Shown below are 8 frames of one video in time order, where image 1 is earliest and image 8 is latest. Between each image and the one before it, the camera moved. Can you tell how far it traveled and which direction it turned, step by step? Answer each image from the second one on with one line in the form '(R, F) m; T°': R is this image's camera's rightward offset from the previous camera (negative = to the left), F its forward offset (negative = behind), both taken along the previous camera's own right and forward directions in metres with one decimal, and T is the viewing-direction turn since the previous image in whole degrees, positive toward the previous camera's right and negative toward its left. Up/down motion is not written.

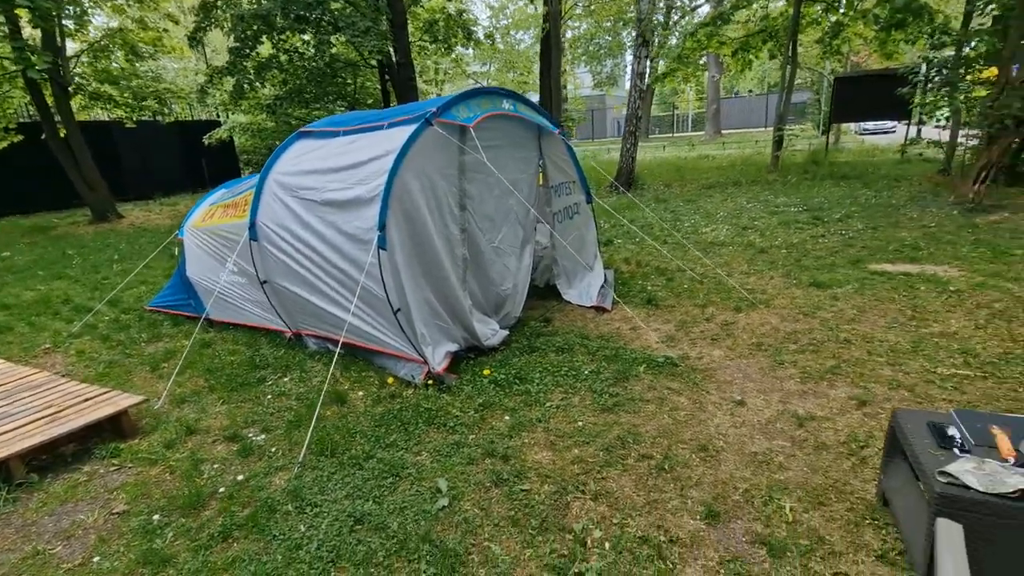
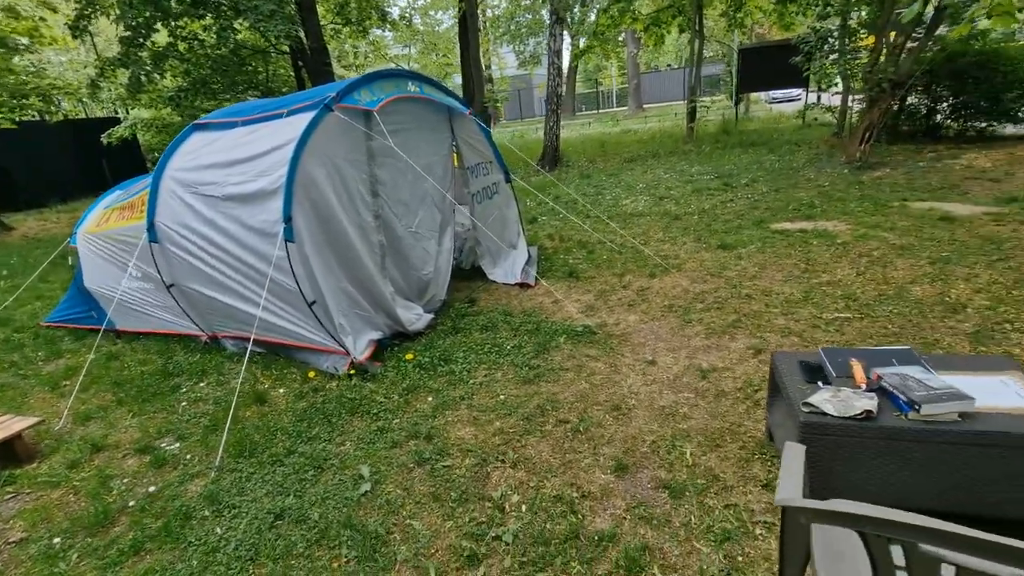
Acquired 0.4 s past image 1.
(+0.2, -0.1) m; +6°
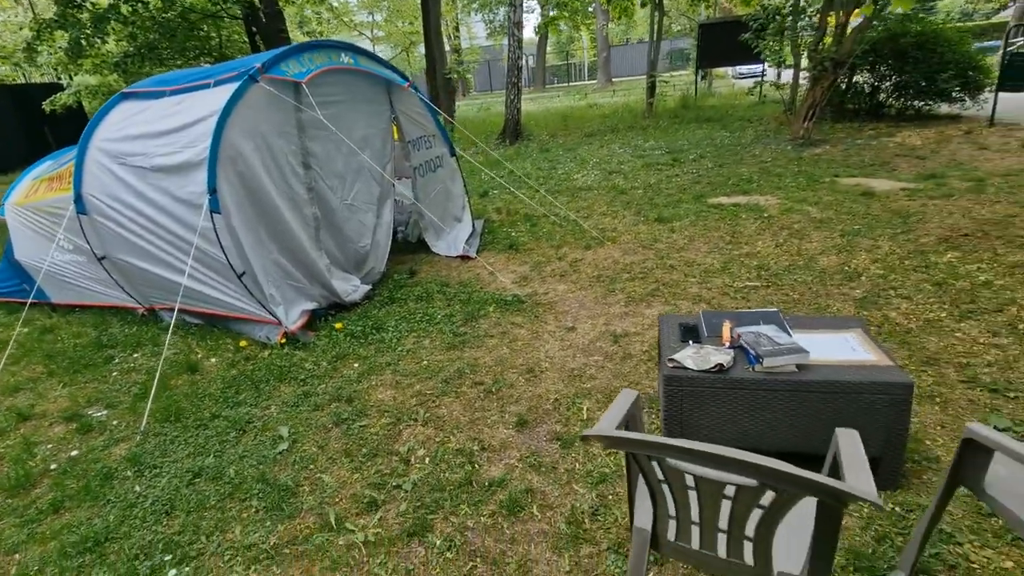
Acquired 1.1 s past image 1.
(+0.4, -0.2) m; +3°
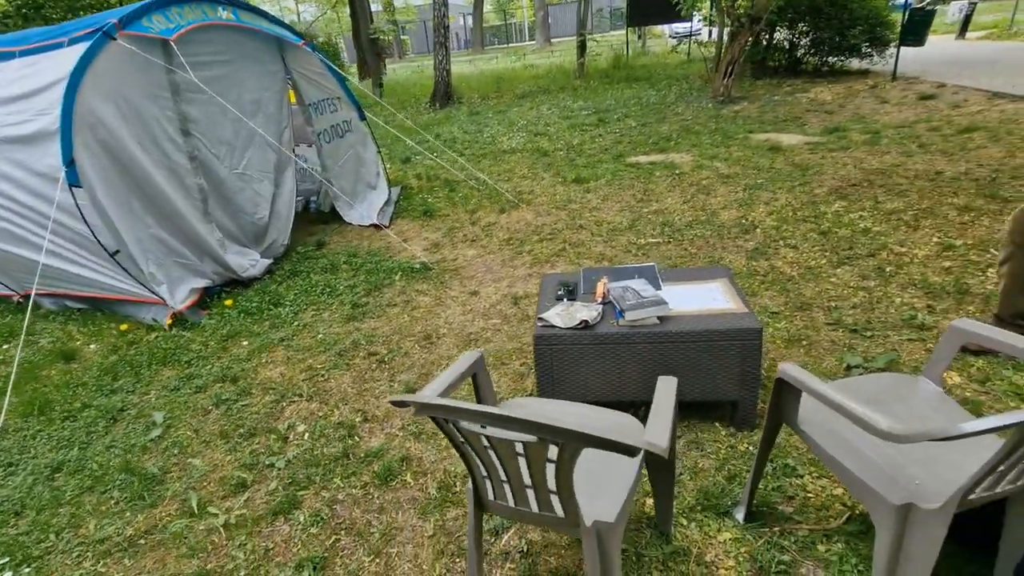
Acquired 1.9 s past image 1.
(+0.4, 0.0) m; +5°
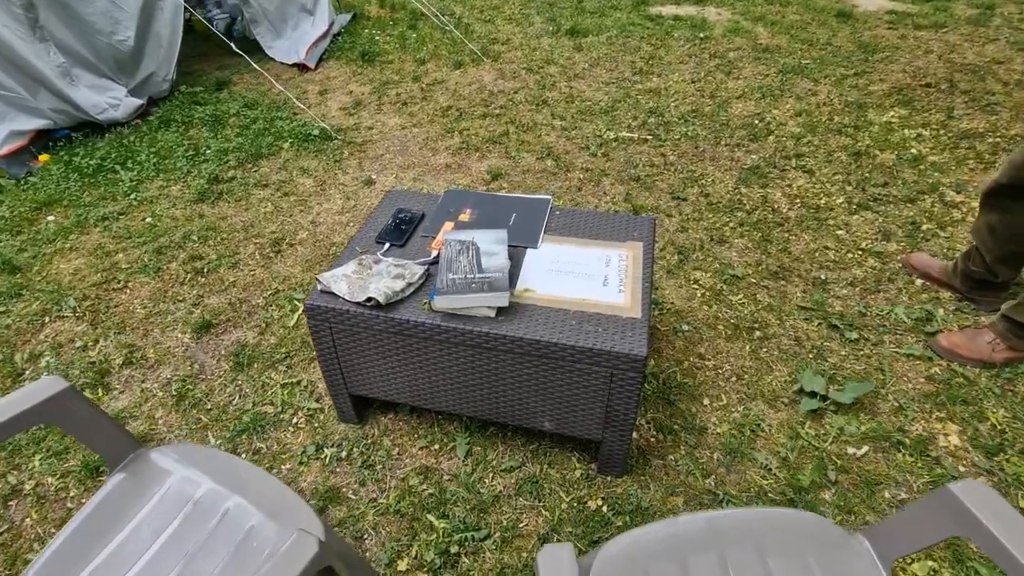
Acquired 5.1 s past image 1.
(+0.8, +1.0) m; -2°
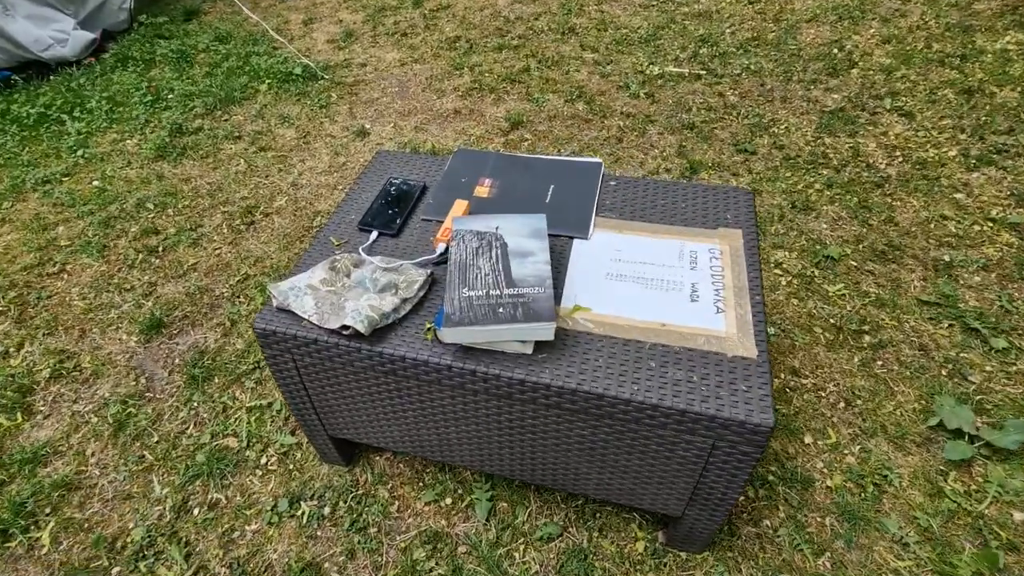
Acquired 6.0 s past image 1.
(-0.1, +0.5) m; -1°
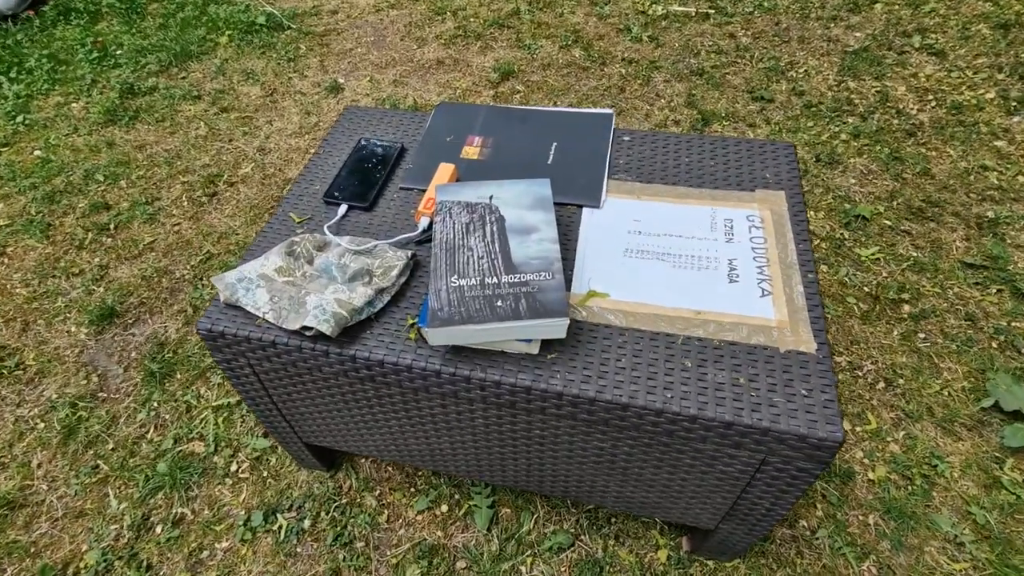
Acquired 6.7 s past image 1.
(0.0, +0.2) m; +1°
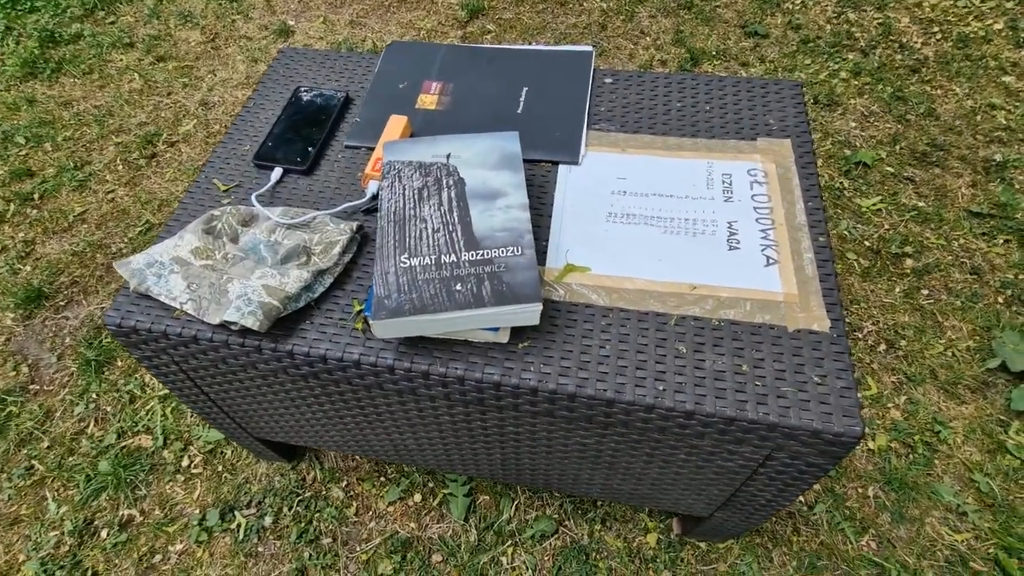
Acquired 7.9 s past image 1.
(0.0, +0.1) m; +2°
